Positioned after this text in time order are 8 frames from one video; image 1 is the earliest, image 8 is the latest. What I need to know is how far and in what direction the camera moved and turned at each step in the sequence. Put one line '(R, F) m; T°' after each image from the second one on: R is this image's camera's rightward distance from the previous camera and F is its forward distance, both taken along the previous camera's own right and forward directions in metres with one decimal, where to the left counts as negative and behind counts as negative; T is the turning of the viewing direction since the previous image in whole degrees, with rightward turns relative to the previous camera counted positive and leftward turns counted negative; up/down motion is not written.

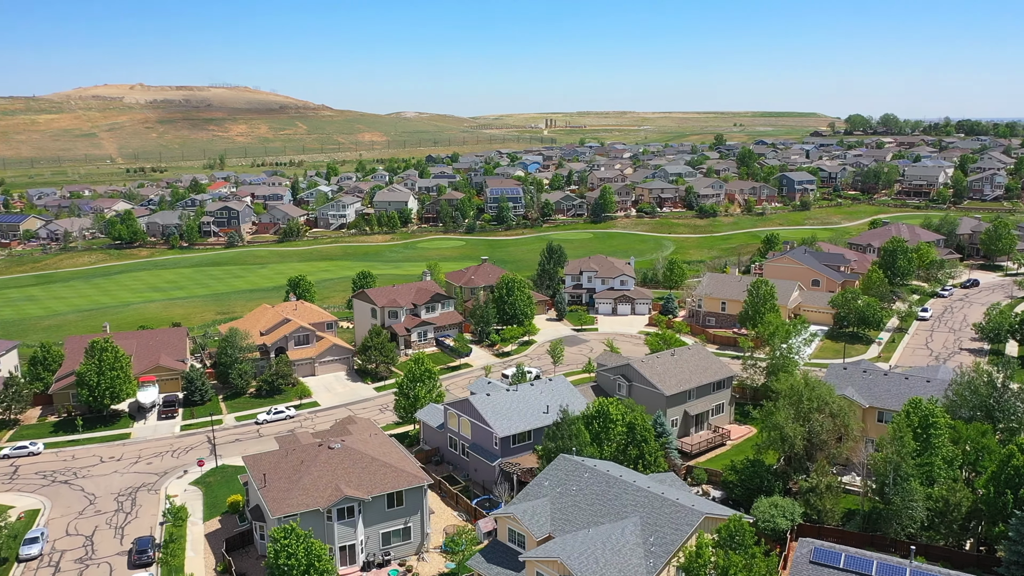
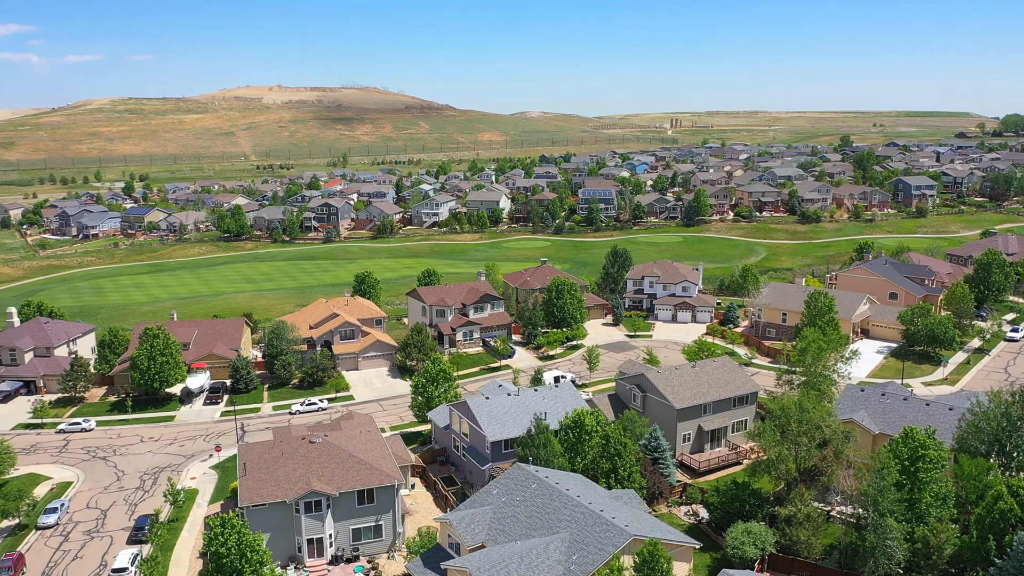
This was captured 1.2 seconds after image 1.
(+6.0, +0.8) m; -9°
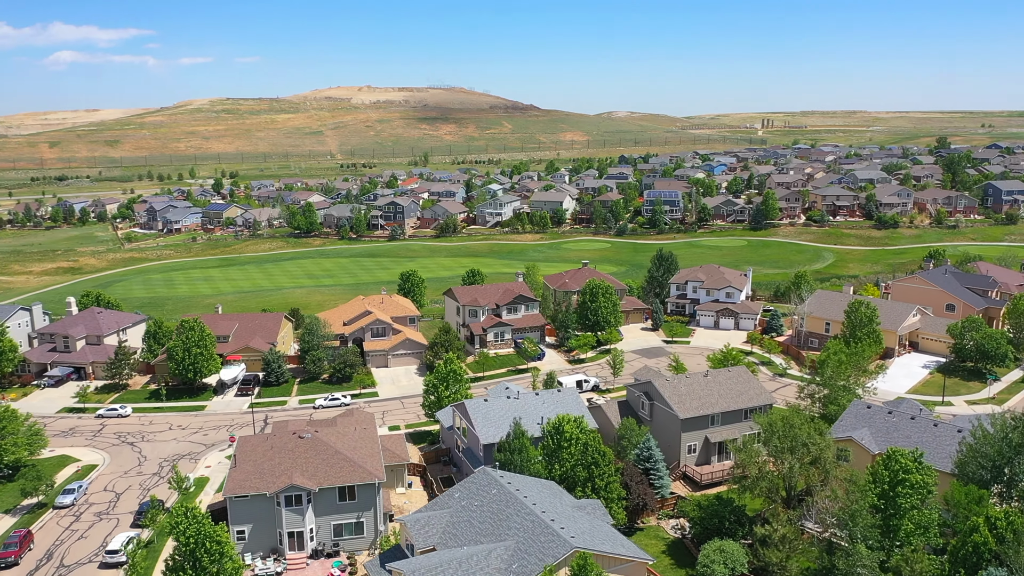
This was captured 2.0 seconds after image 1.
(+4.2, +0.5) m; -6°
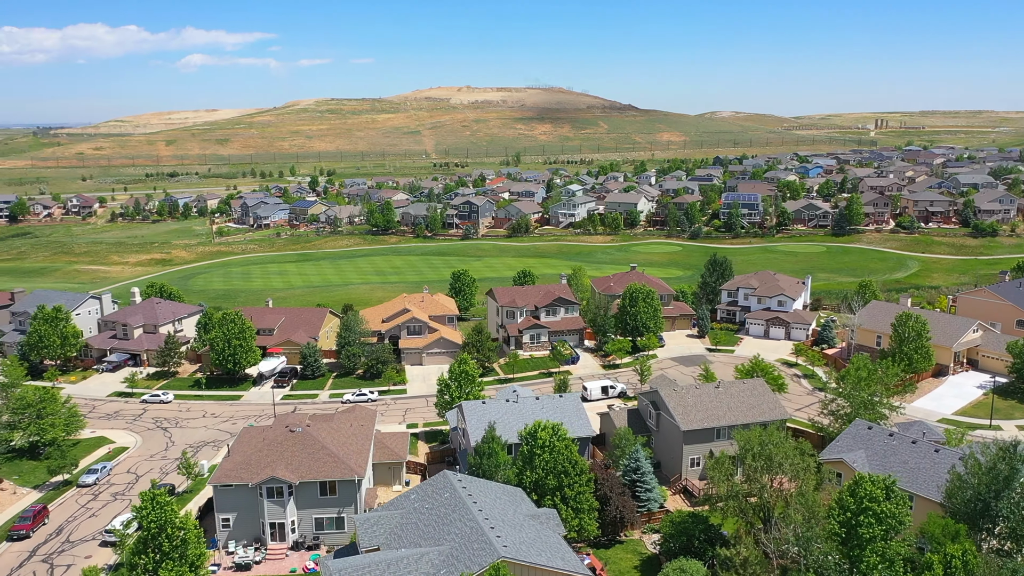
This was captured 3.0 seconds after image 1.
(+4.9, +0.6) m; -7°
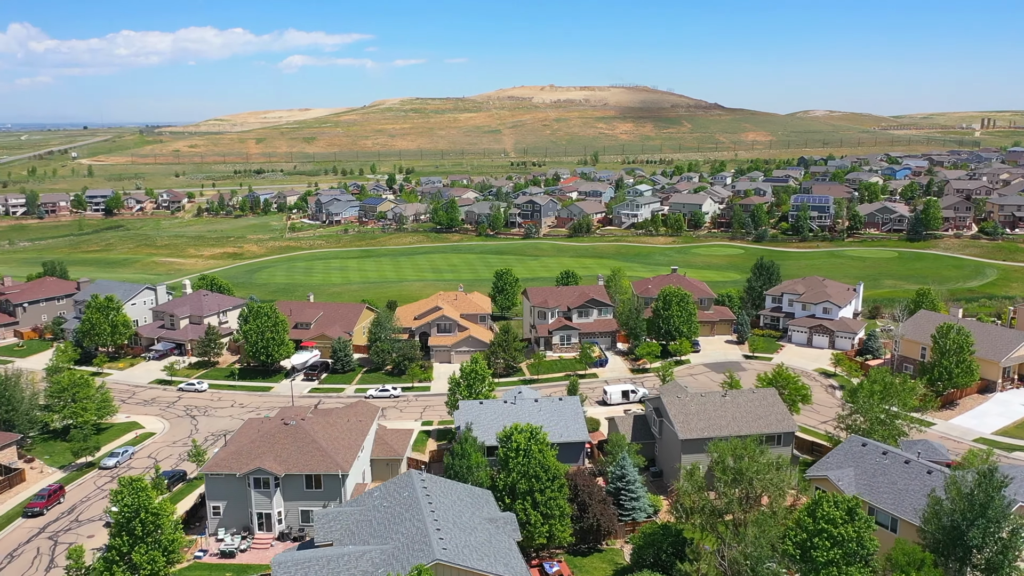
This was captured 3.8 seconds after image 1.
(+4.2, +0.6) m; -6°
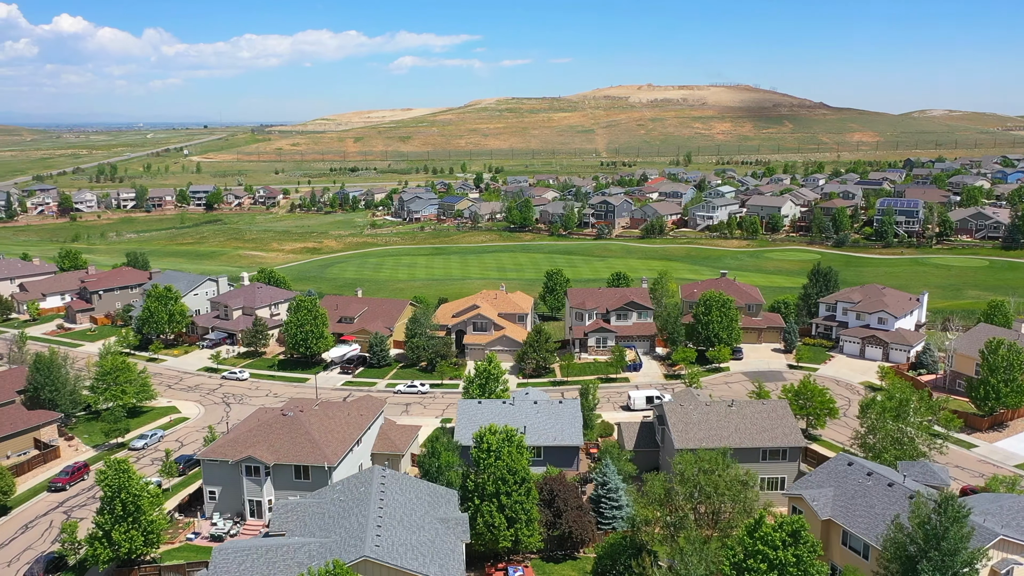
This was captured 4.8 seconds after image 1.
(+4.7, +0.6) m; -7°
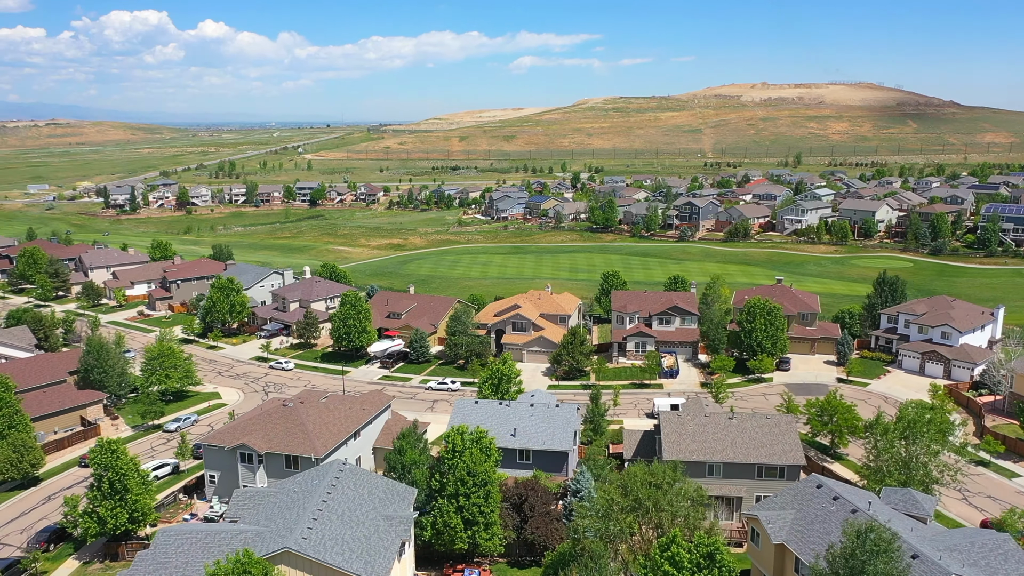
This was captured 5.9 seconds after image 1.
(+5.4, +0.7) m; -8°
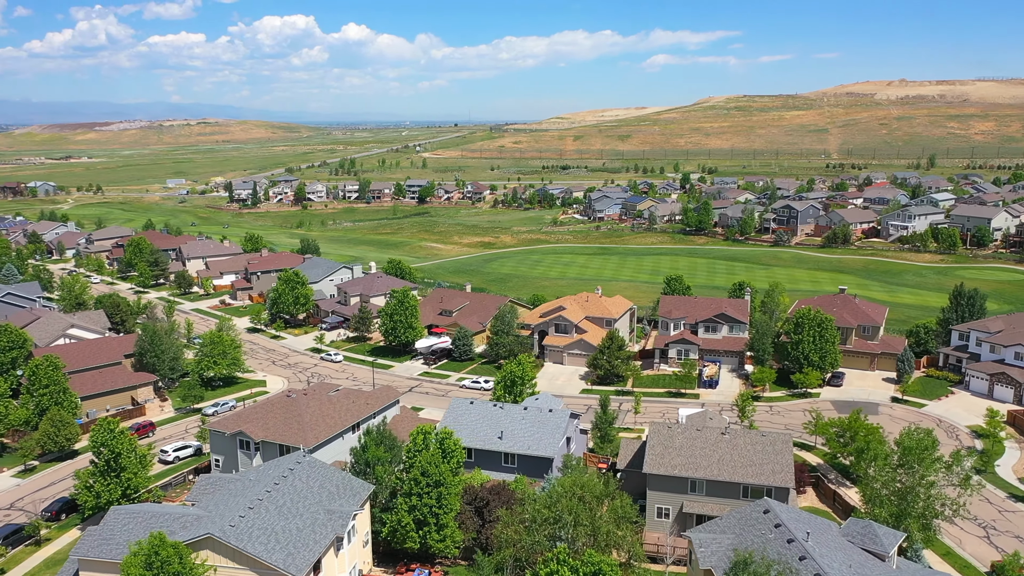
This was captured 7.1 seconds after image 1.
(+6.0, +0.8) m; -9°
